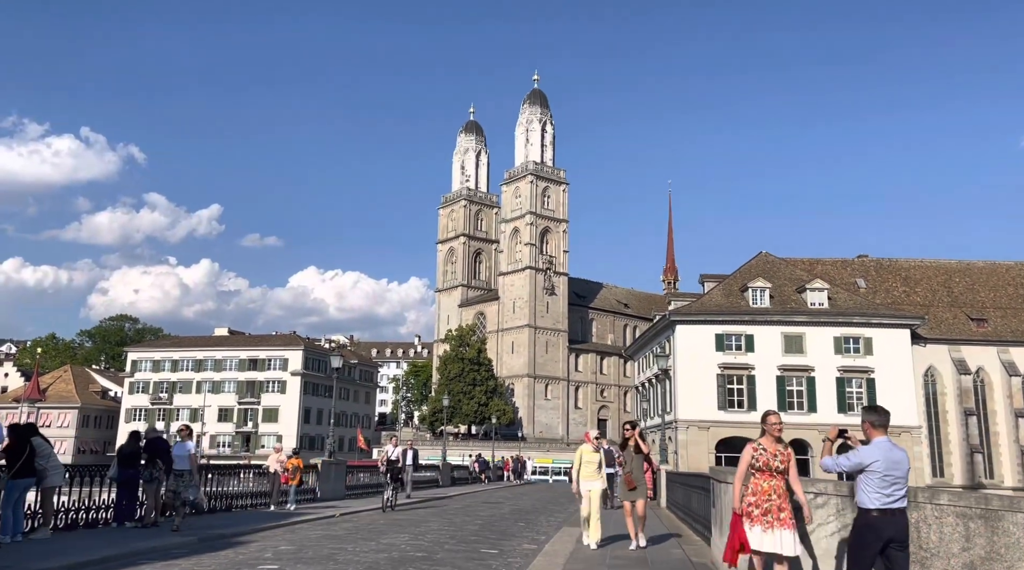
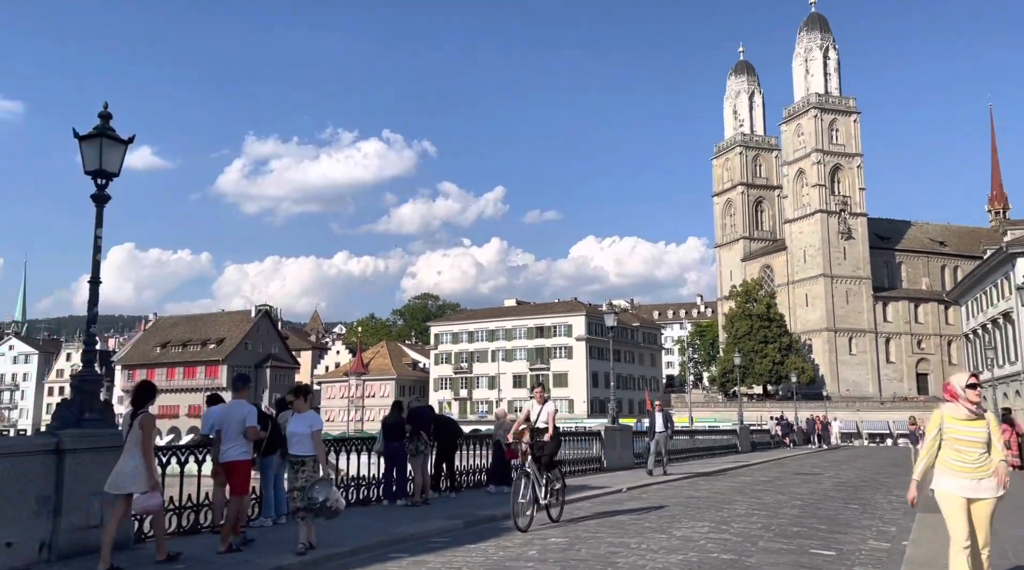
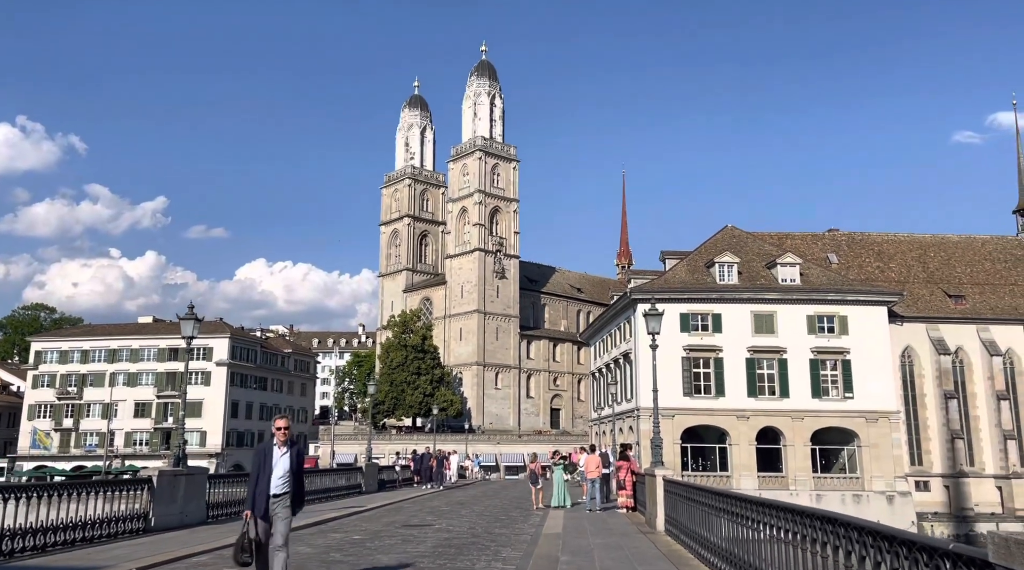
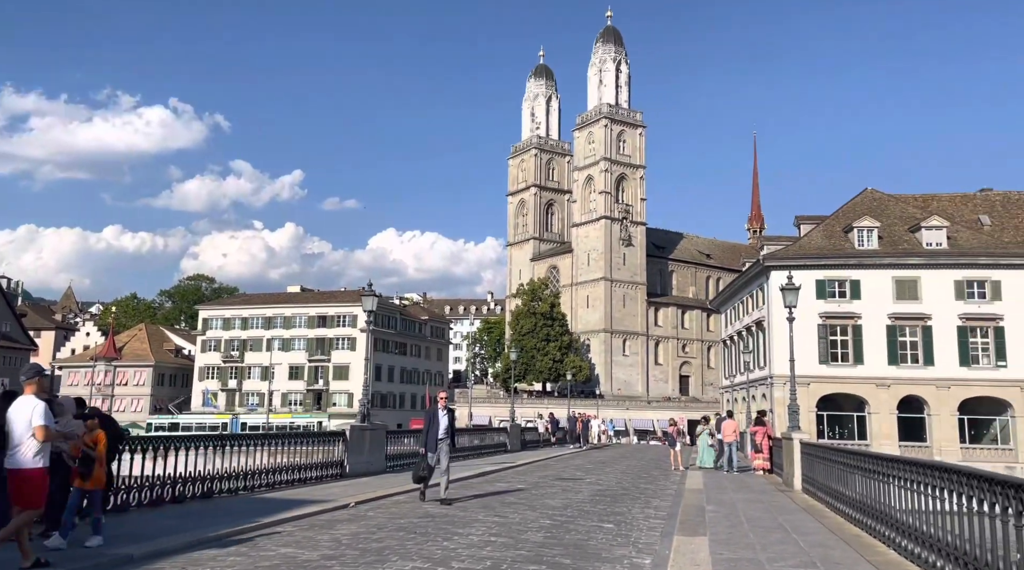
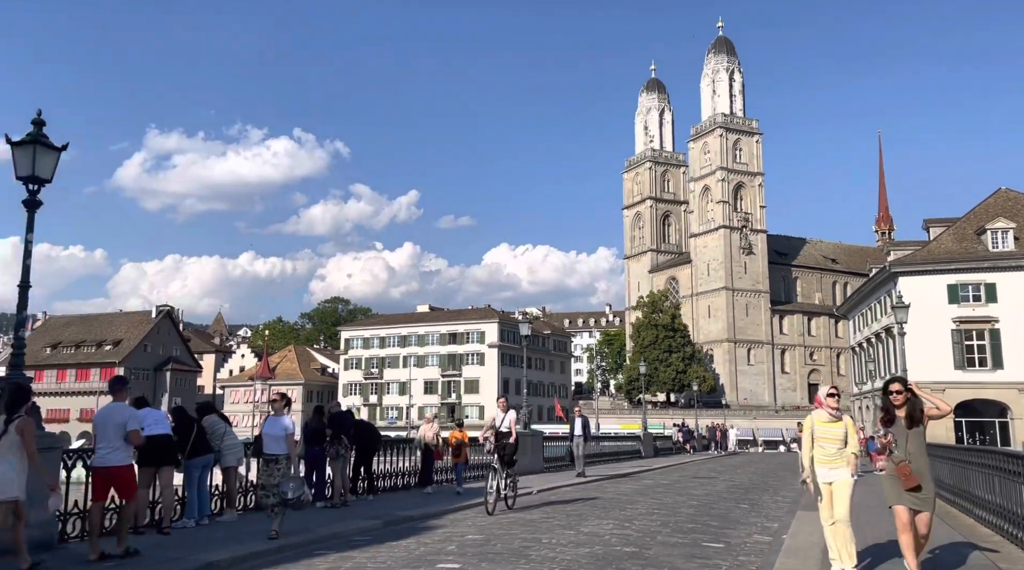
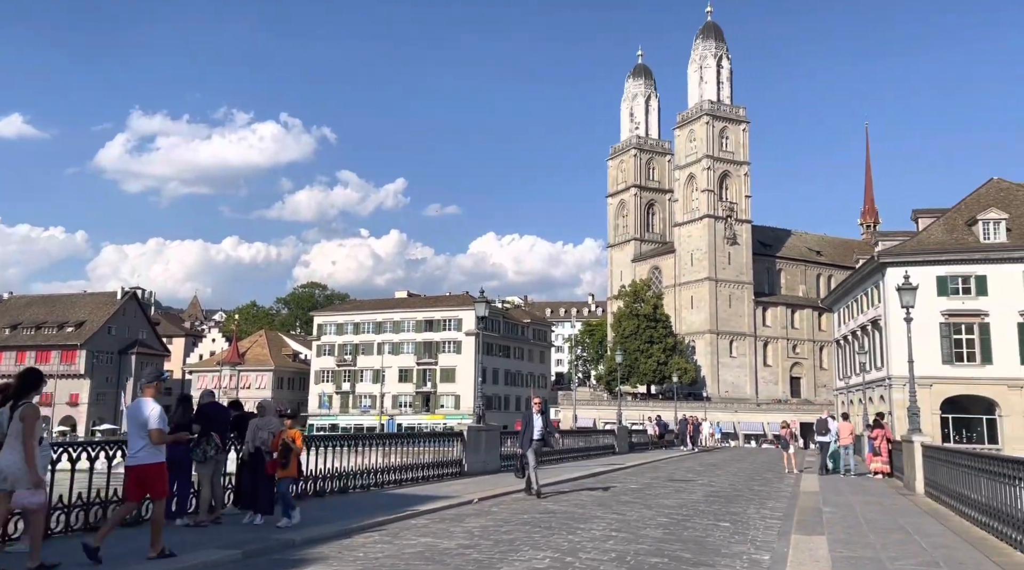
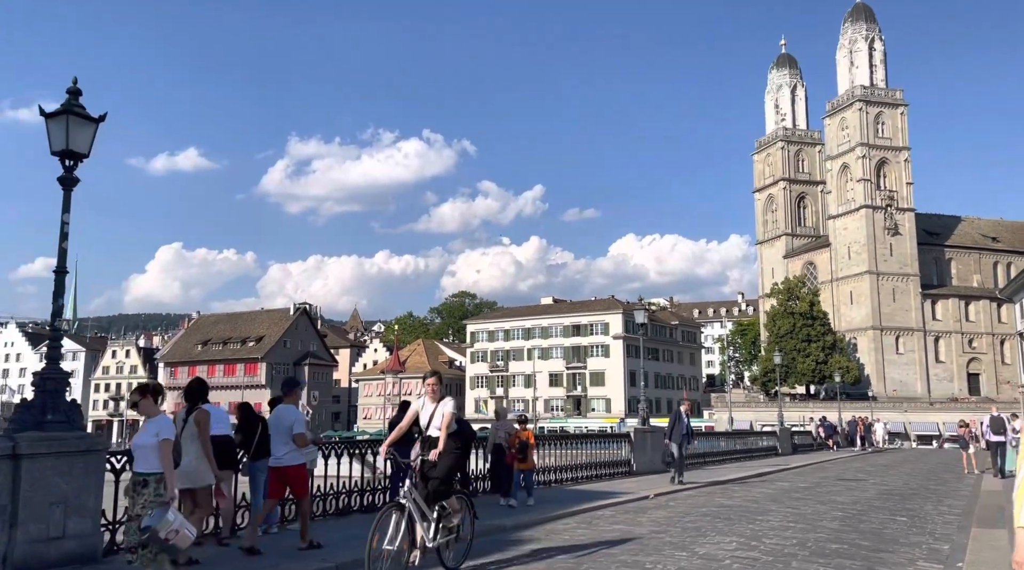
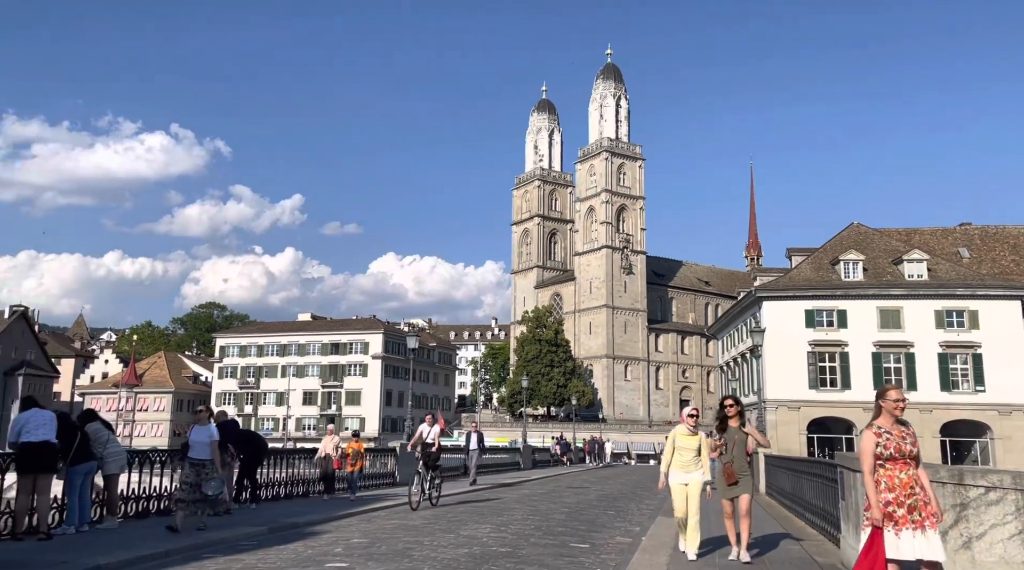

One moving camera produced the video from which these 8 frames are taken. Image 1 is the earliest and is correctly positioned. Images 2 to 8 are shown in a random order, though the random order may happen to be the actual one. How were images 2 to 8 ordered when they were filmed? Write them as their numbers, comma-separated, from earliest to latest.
8, 5, 2, 7, 6, 4, 3
